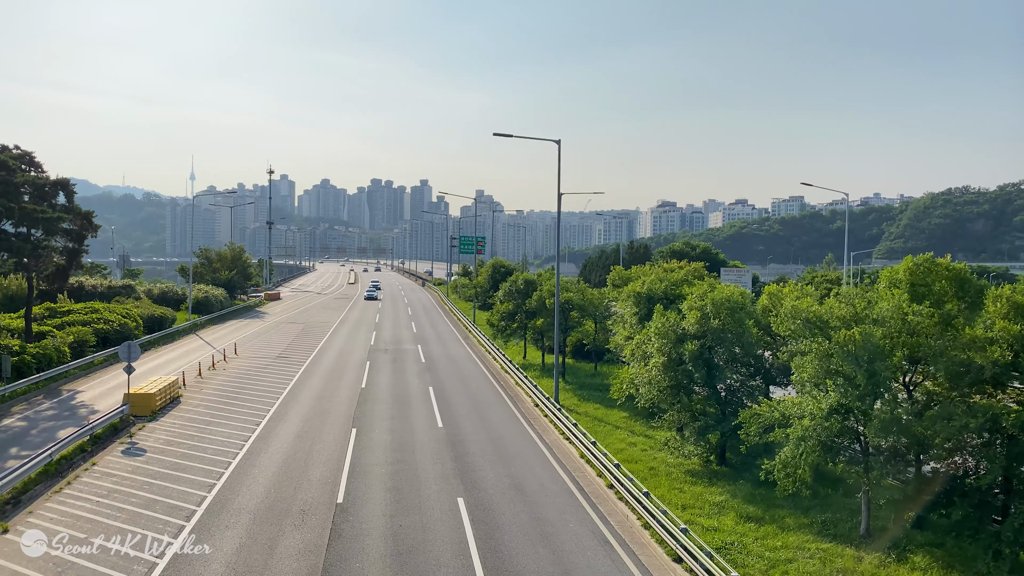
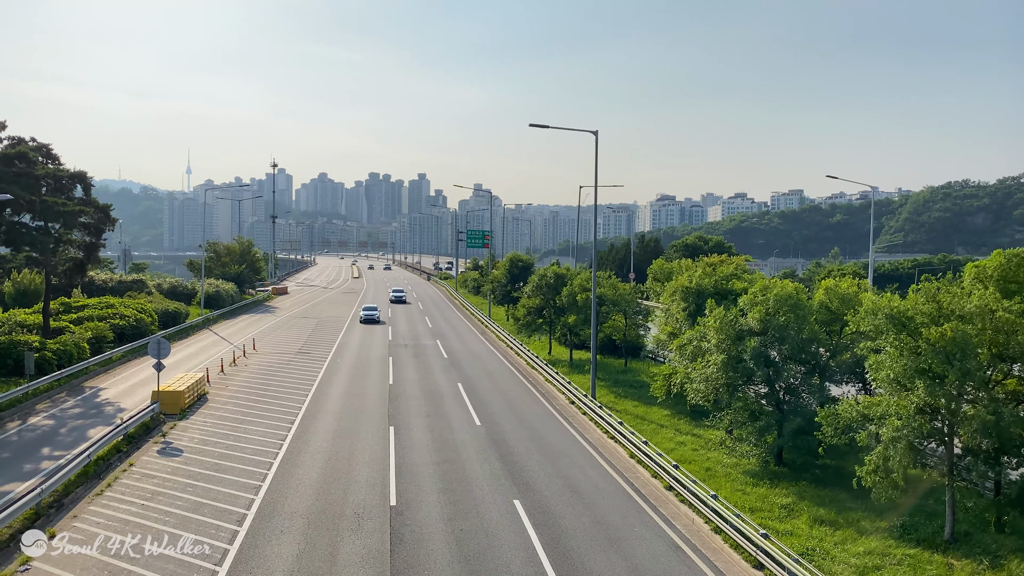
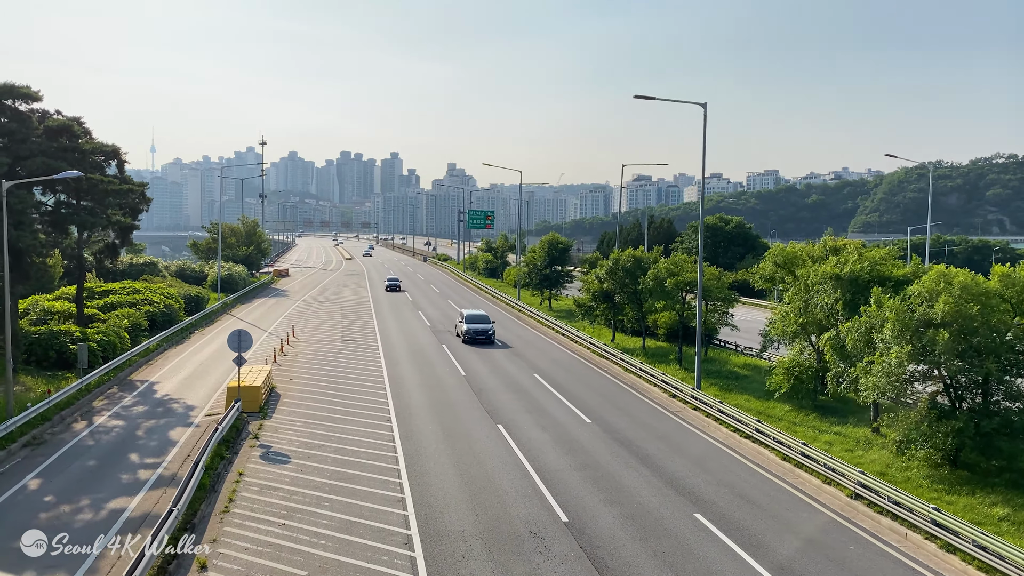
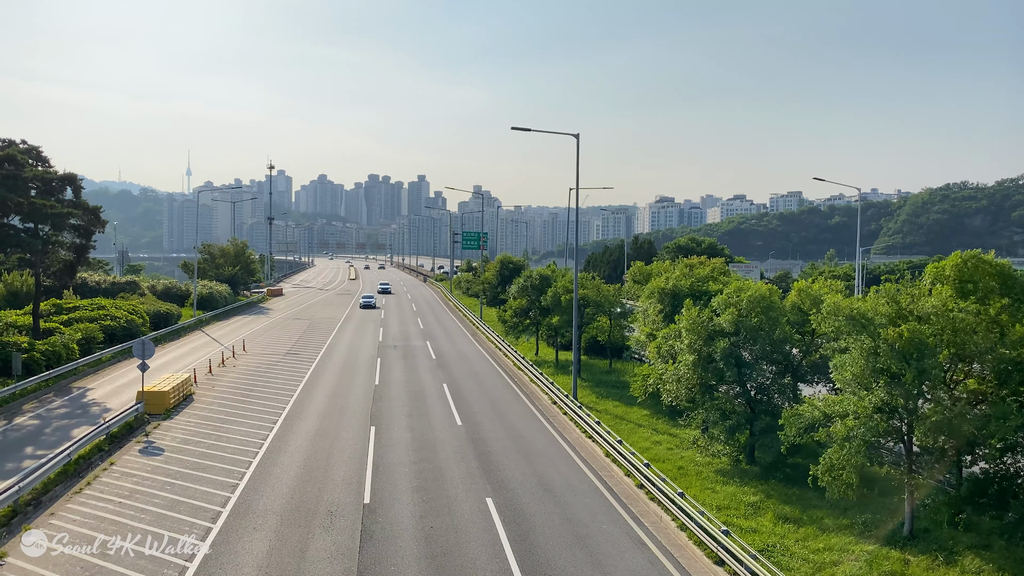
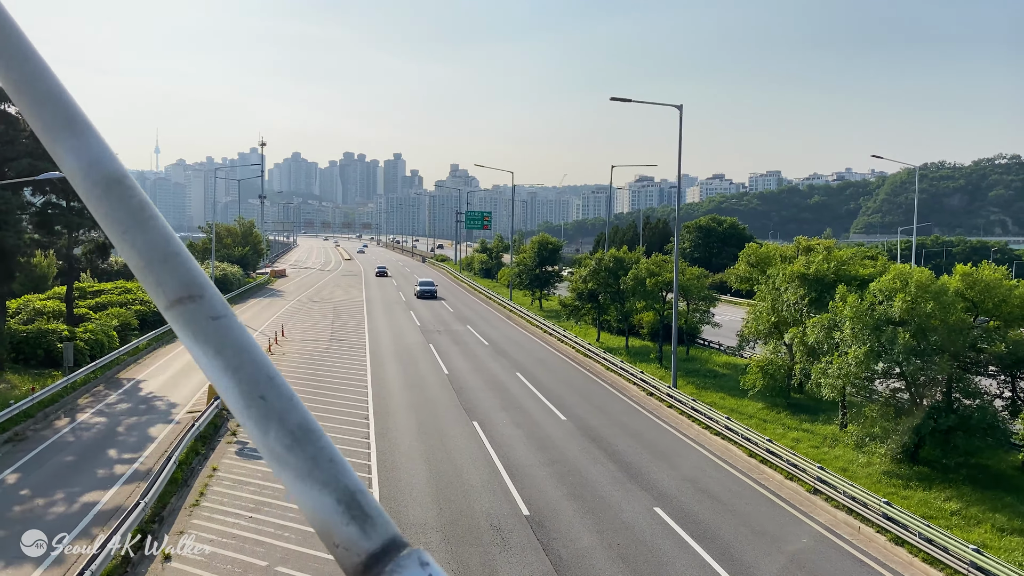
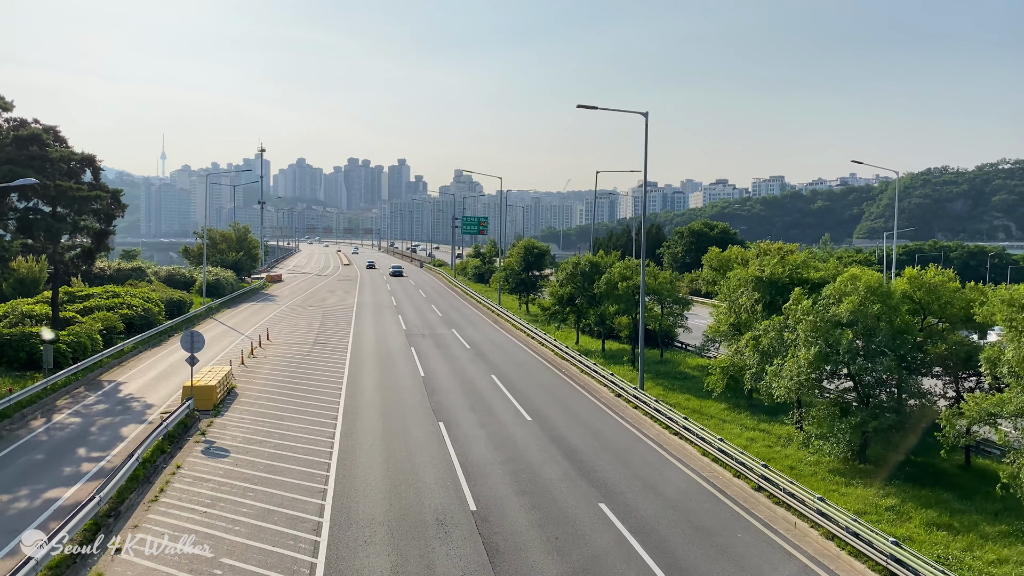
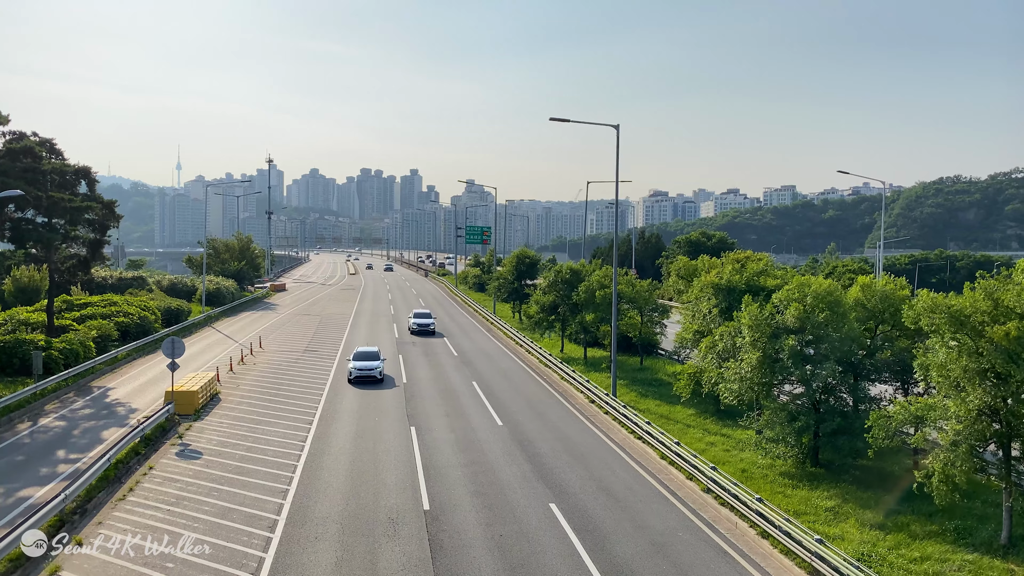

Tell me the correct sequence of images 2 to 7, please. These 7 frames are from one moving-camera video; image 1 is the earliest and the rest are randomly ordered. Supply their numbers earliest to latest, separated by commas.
4, 2, 7, 6, 5, 3
